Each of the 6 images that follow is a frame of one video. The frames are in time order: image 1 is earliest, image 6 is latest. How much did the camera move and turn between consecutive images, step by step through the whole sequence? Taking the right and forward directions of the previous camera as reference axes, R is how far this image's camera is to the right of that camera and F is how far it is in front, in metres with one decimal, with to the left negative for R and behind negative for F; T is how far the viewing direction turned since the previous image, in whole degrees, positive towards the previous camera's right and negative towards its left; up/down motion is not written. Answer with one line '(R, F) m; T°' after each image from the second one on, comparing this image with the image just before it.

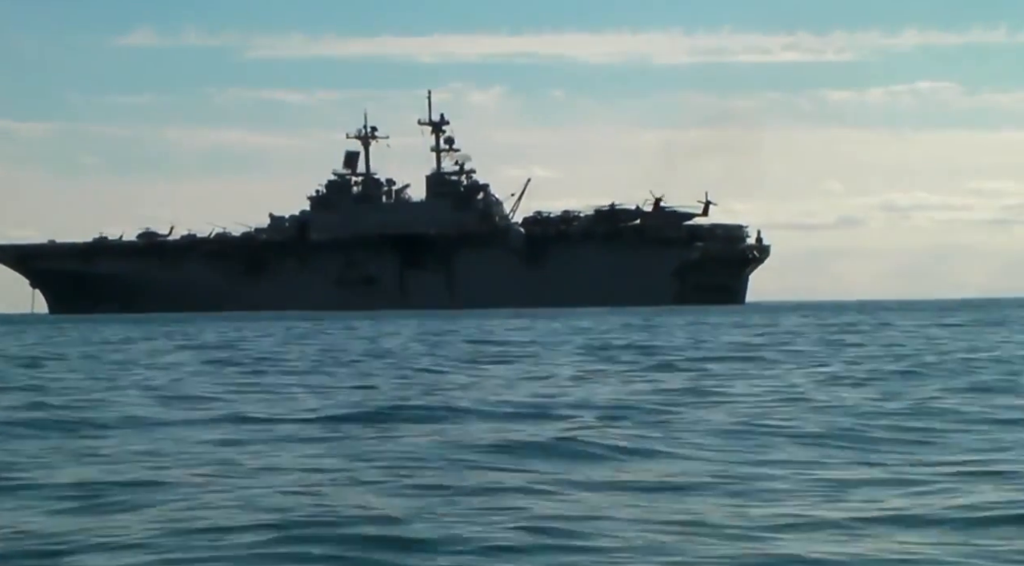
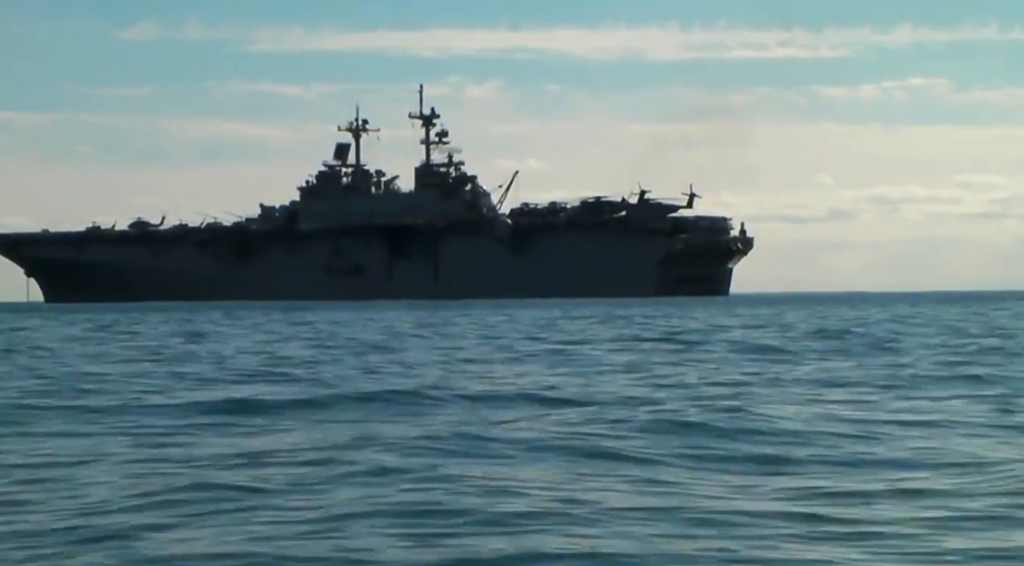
(0.0, -1.7) m; 0°
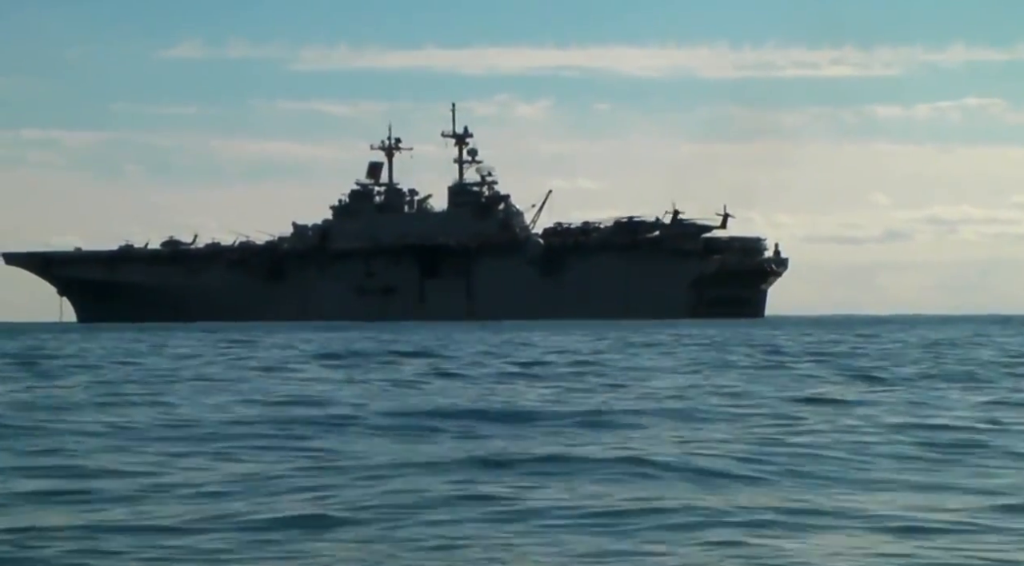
(+0.1, +0.6) m; -1°
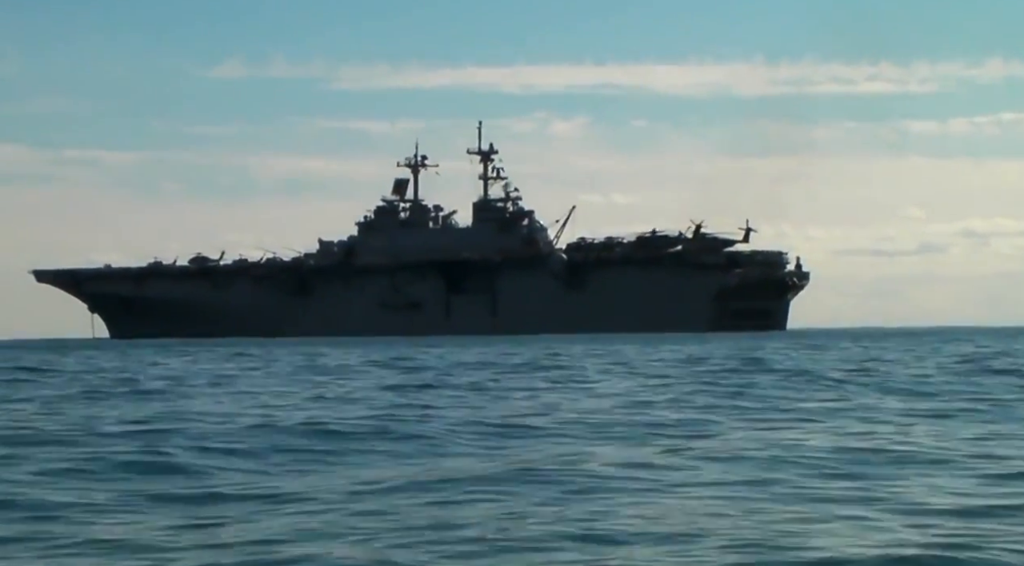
(+0.1, -1.0) m; -1°
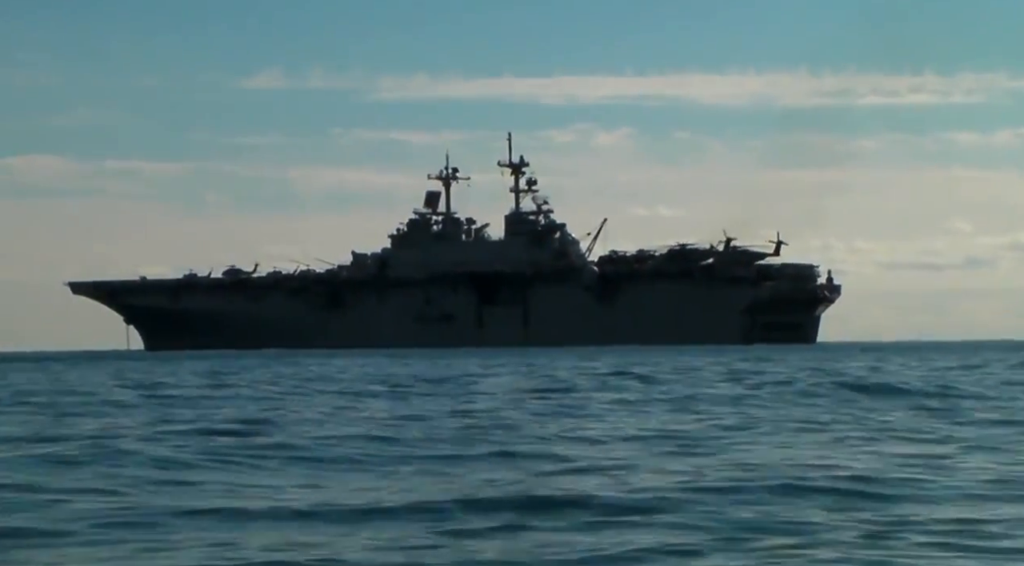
(0.0, -0.7) m; -1°
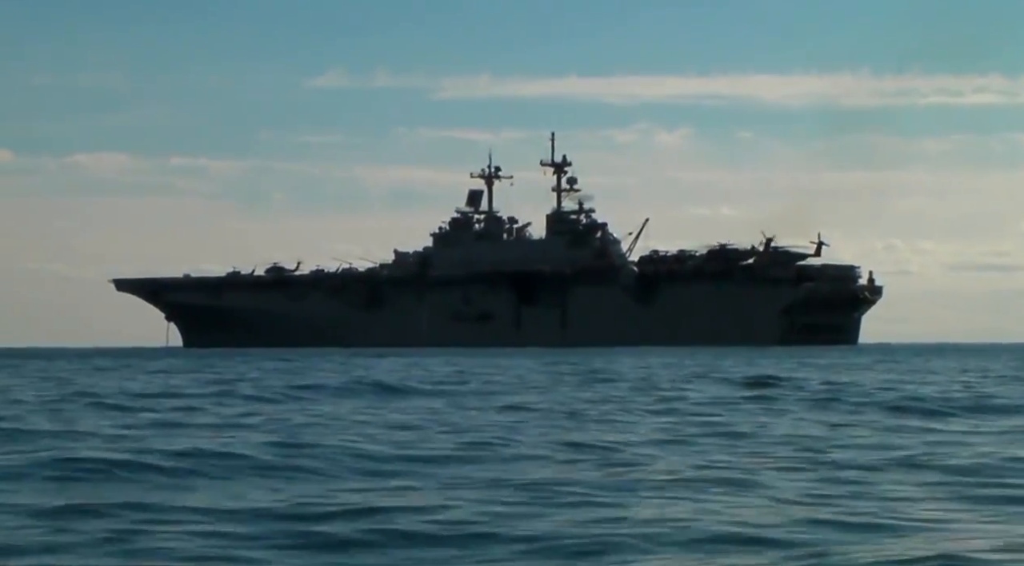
(+0.3, -0.2) m; -1°
